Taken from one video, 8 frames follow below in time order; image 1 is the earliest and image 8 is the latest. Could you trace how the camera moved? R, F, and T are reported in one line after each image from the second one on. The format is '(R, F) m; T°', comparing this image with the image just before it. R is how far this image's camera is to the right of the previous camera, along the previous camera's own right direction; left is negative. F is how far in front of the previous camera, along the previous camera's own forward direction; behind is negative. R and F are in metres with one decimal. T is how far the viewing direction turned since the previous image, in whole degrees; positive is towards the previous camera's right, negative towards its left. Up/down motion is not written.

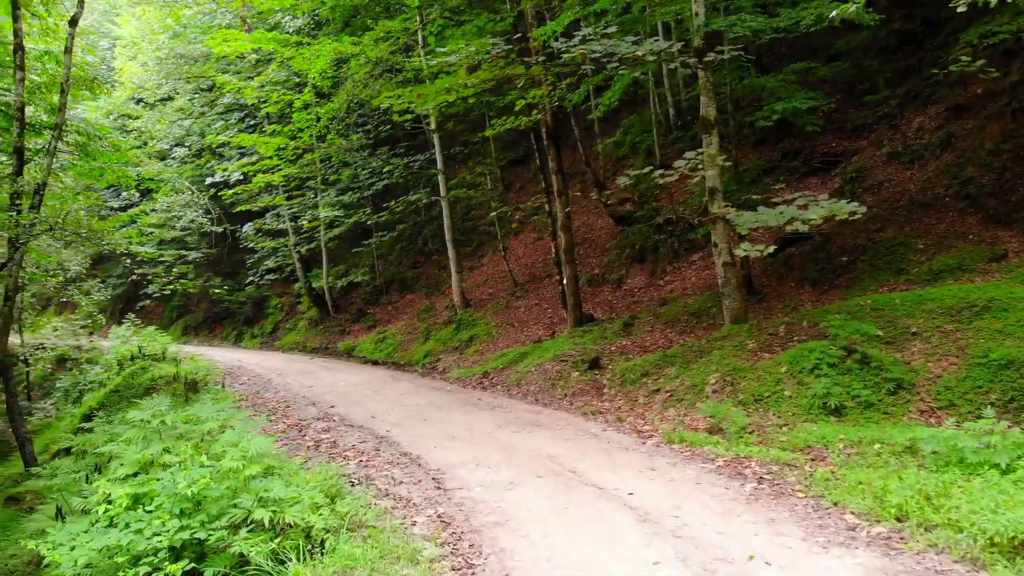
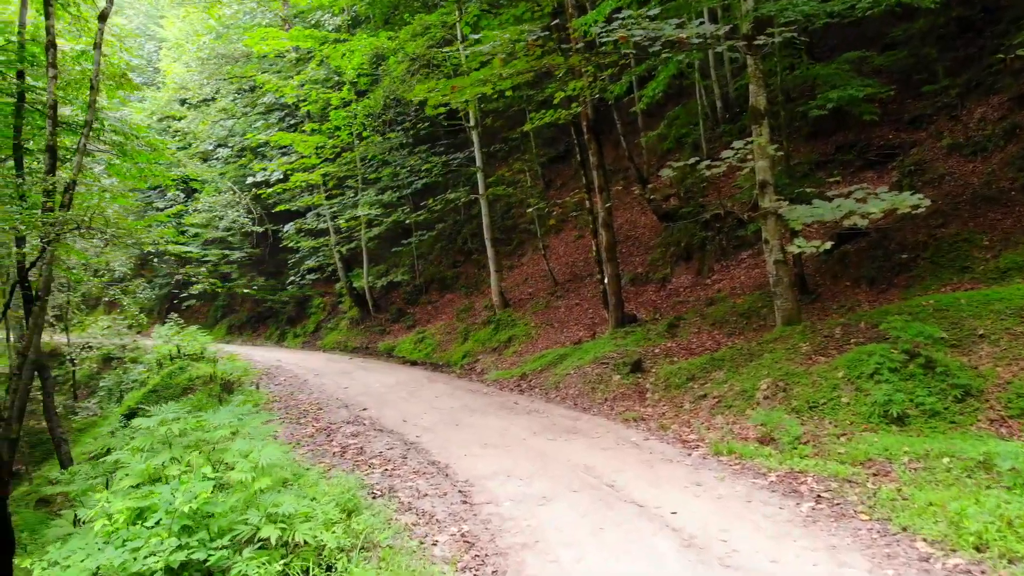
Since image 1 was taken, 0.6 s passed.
(+0.1, +0.4) m; -3°
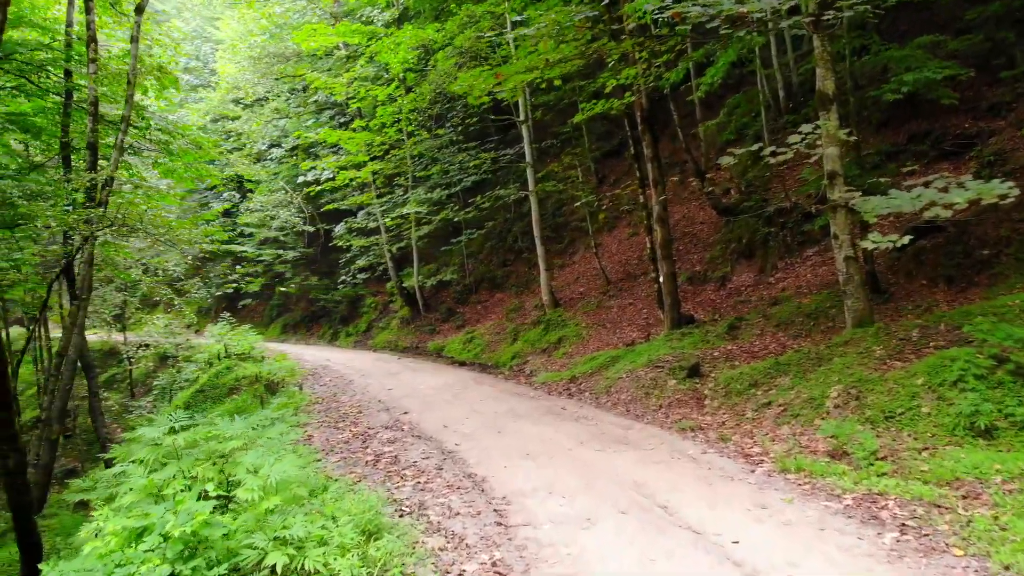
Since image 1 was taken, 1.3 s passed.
(+0.1, +0.5) m; -4°
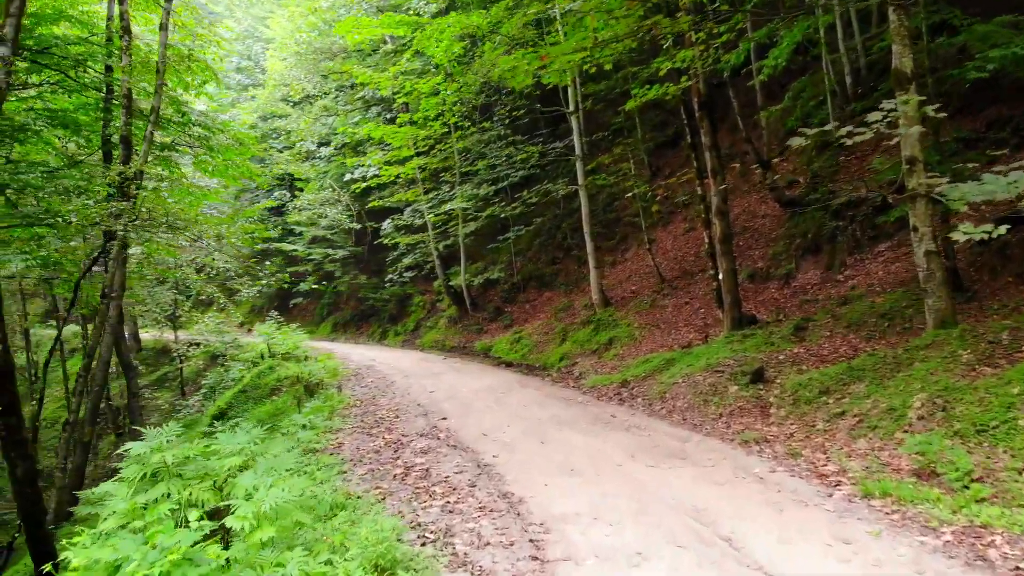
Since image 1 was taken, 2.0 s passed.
(+0.1, +0.6) m; -4°
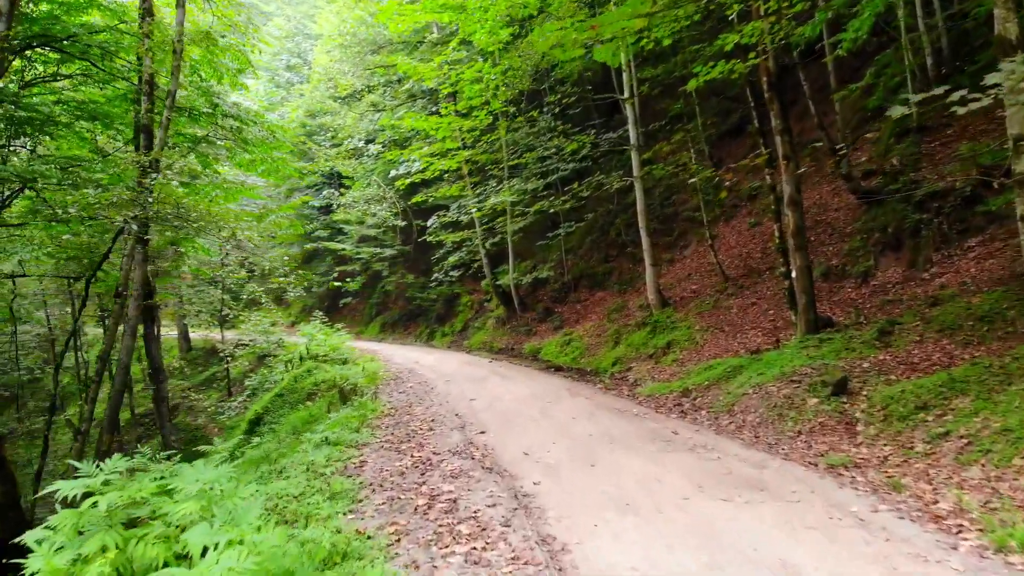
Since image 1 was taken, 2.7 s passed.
(+0.1, +0.8) m; -4°
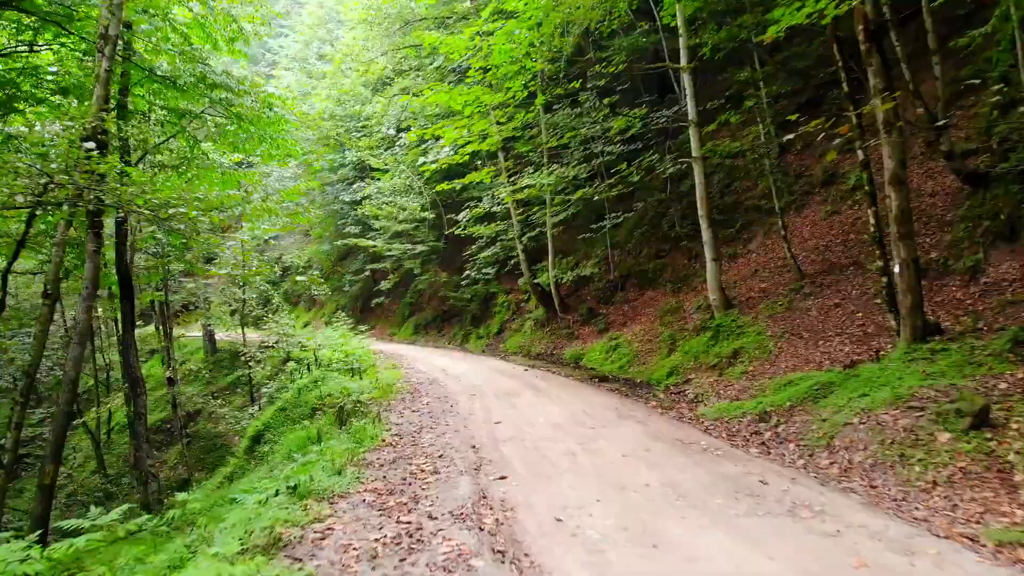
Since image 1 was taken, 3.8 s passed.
(+0.1, +1.7) m; -3°
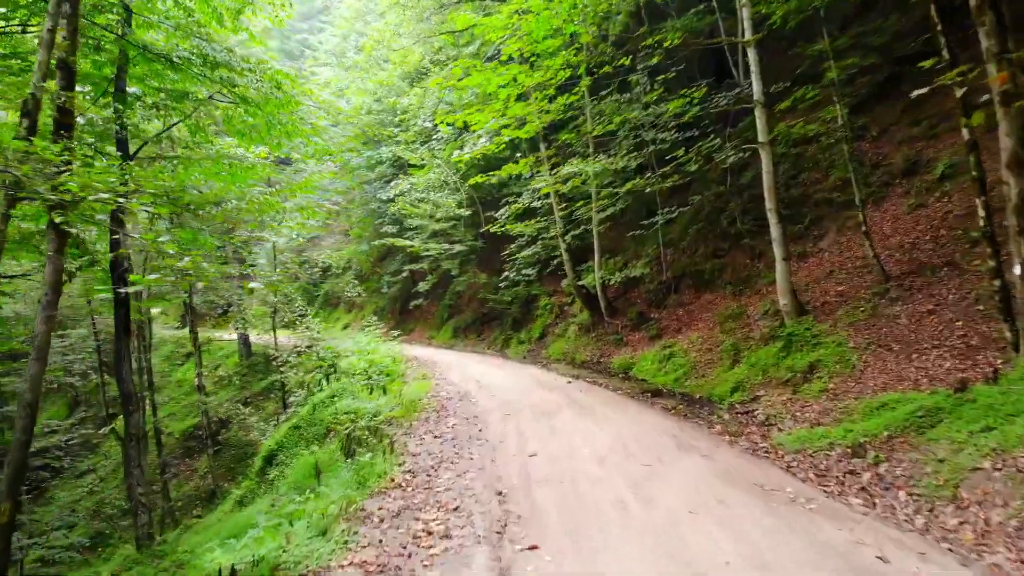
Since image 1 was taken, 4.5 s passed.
(+0.1, +1.2) m; -4°
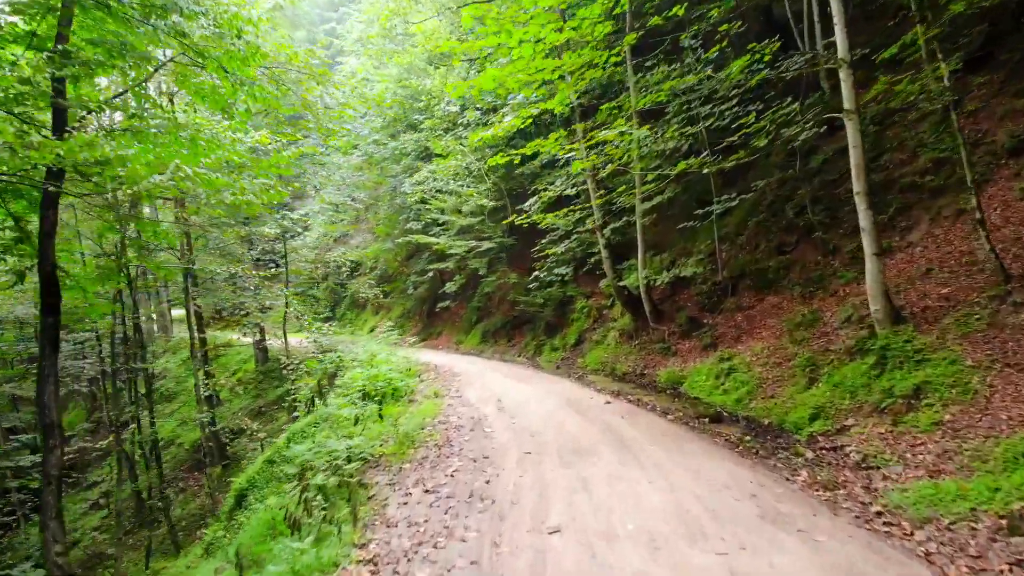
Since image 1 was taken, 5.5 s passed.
(+0.2, +1.7) m; -3°
